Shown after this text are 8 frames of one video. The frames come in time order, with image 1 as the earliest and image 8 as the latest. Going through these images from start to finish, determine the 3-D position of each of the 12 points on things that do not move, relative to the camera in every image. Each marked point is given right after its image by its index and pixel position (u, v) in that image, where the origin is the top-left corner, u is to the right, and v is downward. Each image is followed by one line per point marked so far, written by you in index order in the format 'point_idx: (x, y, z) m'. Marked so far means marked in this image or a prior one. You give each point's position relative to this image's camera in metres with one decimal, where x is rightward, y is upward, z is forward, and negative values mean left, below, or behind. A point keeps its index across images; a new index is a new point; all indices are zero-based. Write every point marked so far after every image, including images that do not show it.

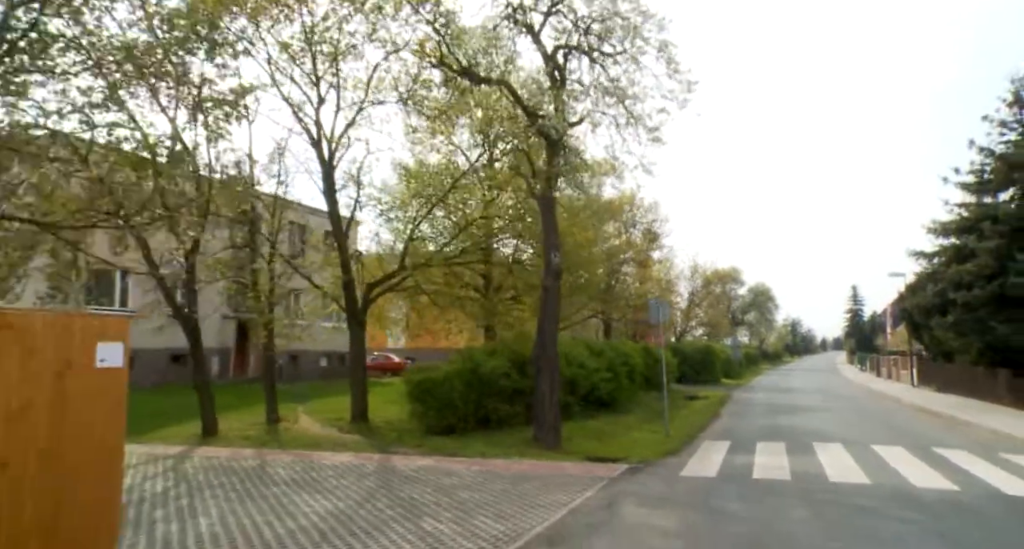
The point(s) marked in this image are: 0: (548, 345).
0: (+0.9, -1.5, +15.1) m
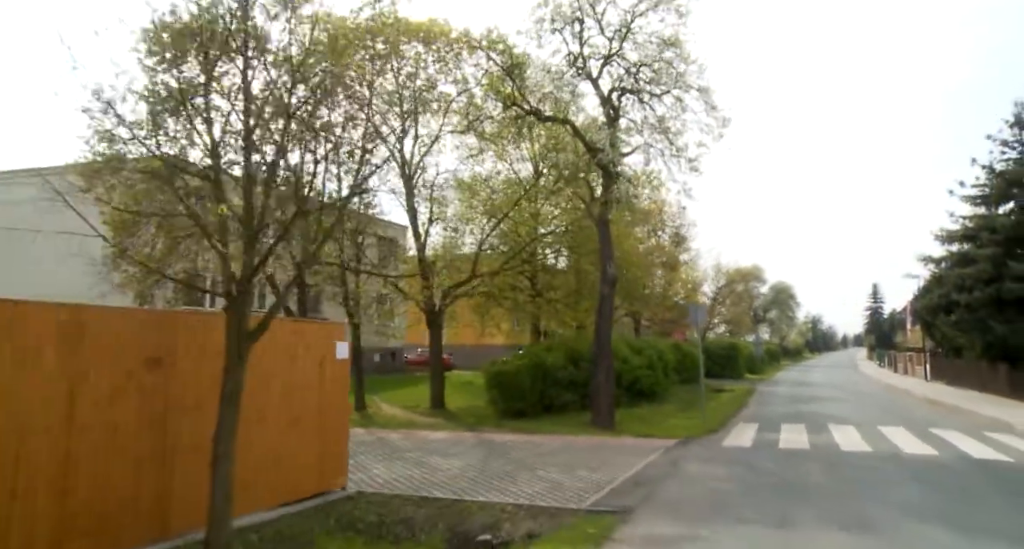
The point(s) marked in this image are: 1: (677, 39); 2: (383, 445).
0: (+2.5, -1.7, +17.8) m
1: (+4.2, +6.2, +17.3) m
2: (-2.7, -3.5, +13.5) m
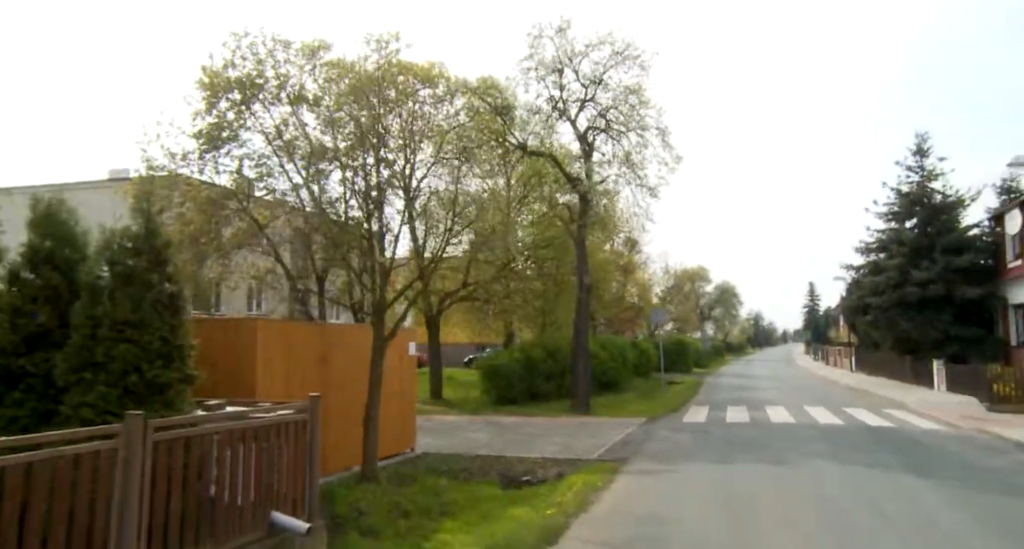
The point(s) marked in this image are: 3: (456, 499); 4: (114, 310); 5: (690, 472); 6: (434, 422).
0: (+2.3, -2.0, +21.2) m
1: (+4.0, +5.9, +20.8) m
2: (-2.6, -3.8, +16.5) m
3: (-0.7, -3.0, +8.8) m
4: (-3.5, -0.3, +6.3) m
5: (+2.7, -3.0, +9.7) m
6: (-2.0, -3.9, +17.0) m
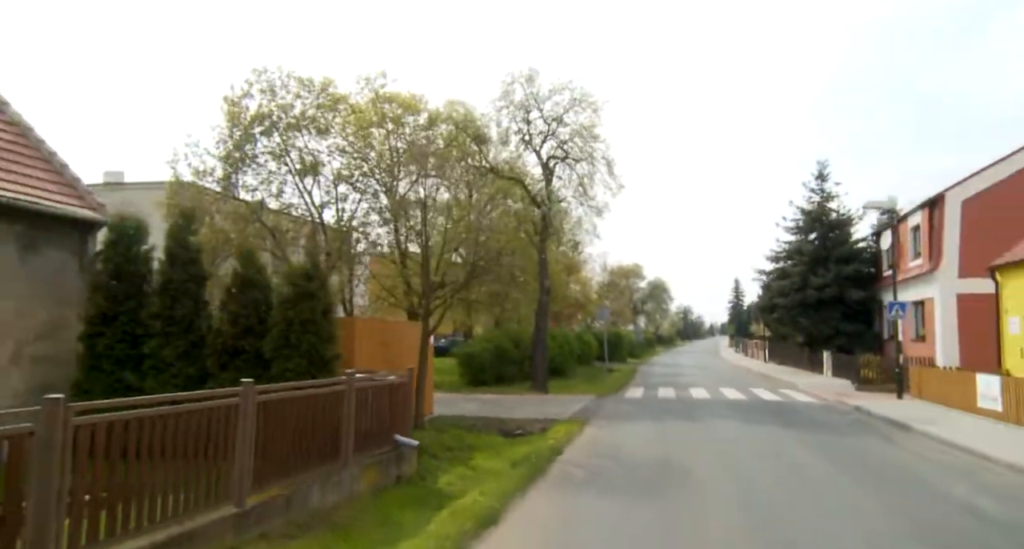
0: (+1.2, -2.2, +25.4) m
1: (+3.0, +5.7, +25.1) m
2: (-3.2, -4.0, +20.3) m
3: (-0.6, -3.2, +12.8) m
4: (-3.1, -0.6, +10.1) m
5: (+2.7, -3.3, +14.0) m
6: (-2.7, -4.0, +20.9) m
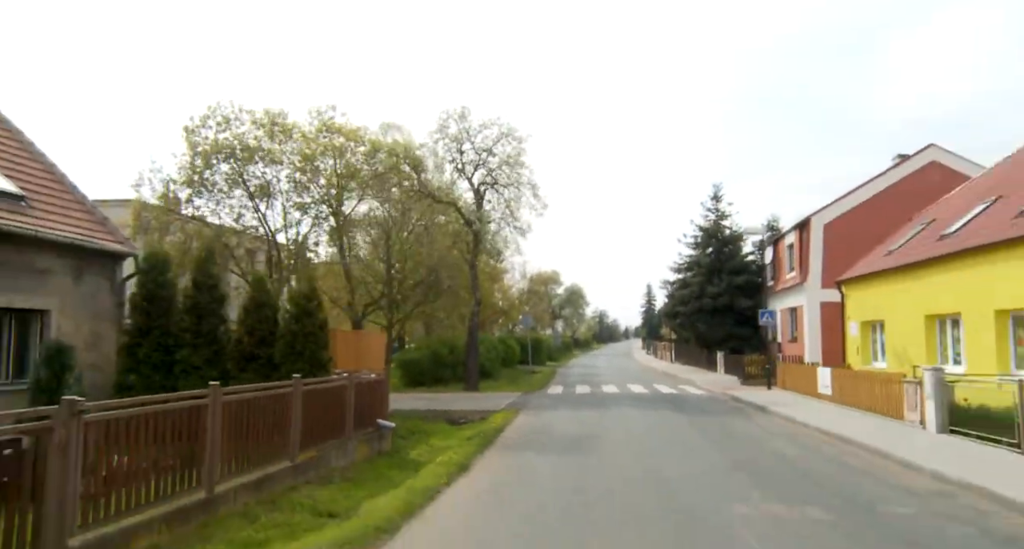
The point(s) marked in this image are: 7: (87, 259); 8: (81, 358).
0: (-1.7, -2.7, +28.6) m
1: (+0.2, +5.2, +28.6) m
2: (-5.4, -4.5, +23.0) m
3: (-1.9, -3.7, +15.8) m
4: (-4.0, -1.0, +12.8) m
5: (+1.3, -3.8, +17.5) m
6: (-4.9, -4.5, +23.6) m
7: (-7.9, +0.3, +12.1) m
8: (-7.7, -1.5, +11.7) m
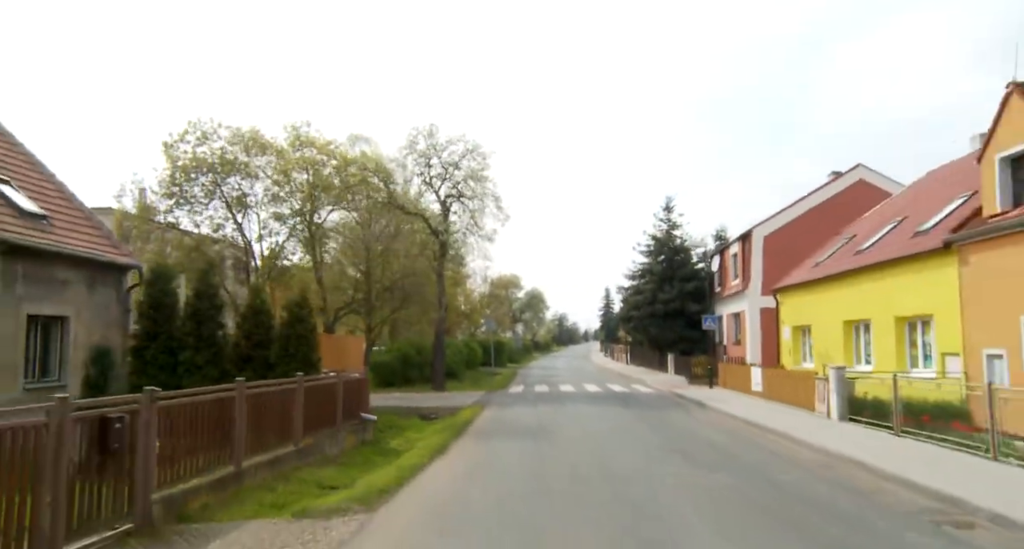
0: (-3.3, -3.0, +30.3) m
1: (-1.4, +4.9, +30.4) m
2: (-6.7, -4.7, +24.4) m
3: (-2.8, -3.9, +17.5) m
4: (-4.8, -1.2, +14.4) m
5: (+0.2, -4.0, +19.4) m
6: (-6.3, -4.8, +25.1) m
7: (-8.5, +0.1, +13.5) m
8: (-8.4, -1.7, +13.1) m
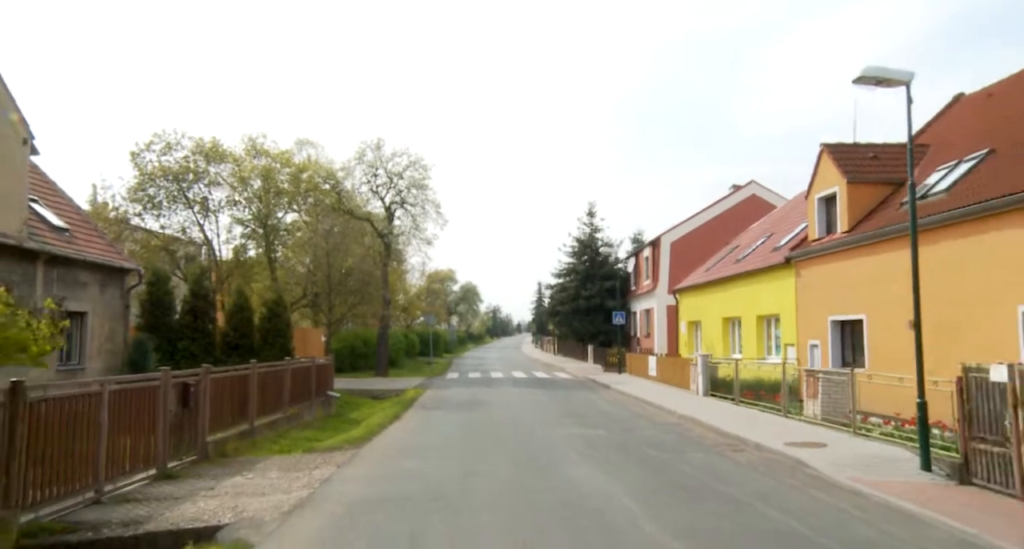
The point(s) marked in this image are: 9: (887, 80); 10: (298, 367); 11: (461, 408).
0: (-6.6, -2.9, +33.5) m
1: (-4.6, +4.9, +33.7) m
2: (-9.4, -4.7, +27.4) m
3: (-4.8, -4.0, +20.9) m
4: (-6.4, -1.3, +17.6) m
5: (-2.0, -4.1, +23.0) m
6: (-9.1, -4.7, +28.1) m
7: (-10.1, 0.0, +16.3) m
8: (-9.9, -1.8, +15.9) m
9: (+5.1, +2.7, +9.0) m
10: (-5.0, -2.2, +15.4) m
11: (-1.3, -3.7, +18.3) m
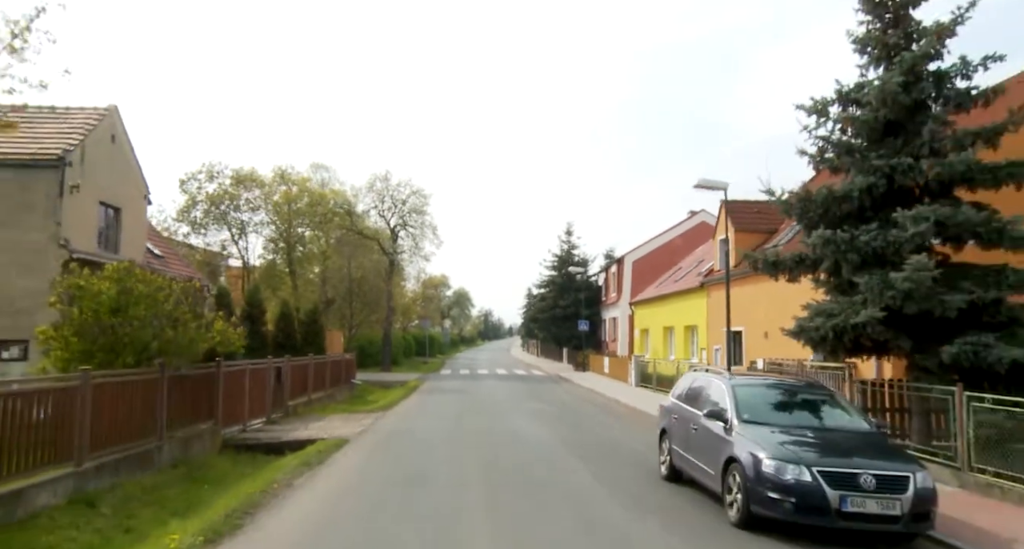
0: (-7.5, -3.6, +39.2) m
1: (-5.4, +4.3, +39.5) m
2: (-10.3, -5.2, +33.0) m
3: (-5.6, -4.6, +26.6) m
4: (-7.2, -1.9, +23.3) m
5: (-2.8, -4.8, +28.7) m
6: (-10.0, -5.3, +33.7) m
7: (-10.8, -0.5, +21.9) m
8: (-10.6, -2.3, +21.5) m
9: (+4.5, +2.0, +14.8) m
10: (-5.7, -2.8, +21.1) m
11: (-2.1, -4.4, +24.0) m
